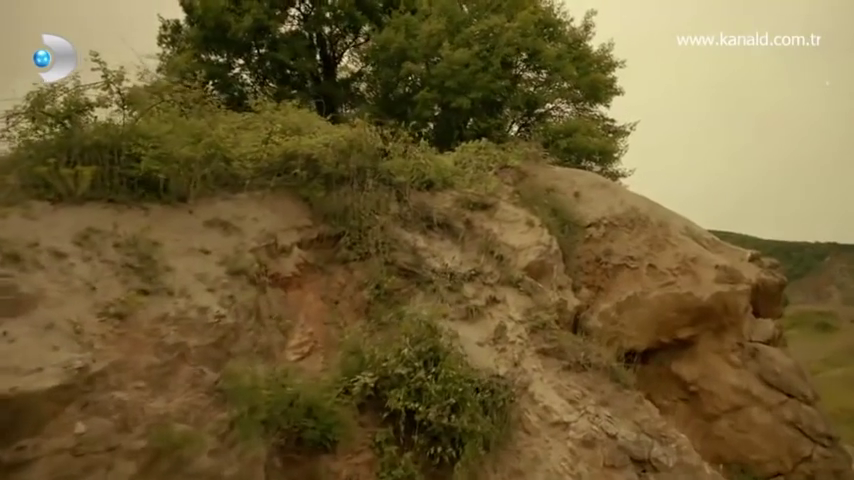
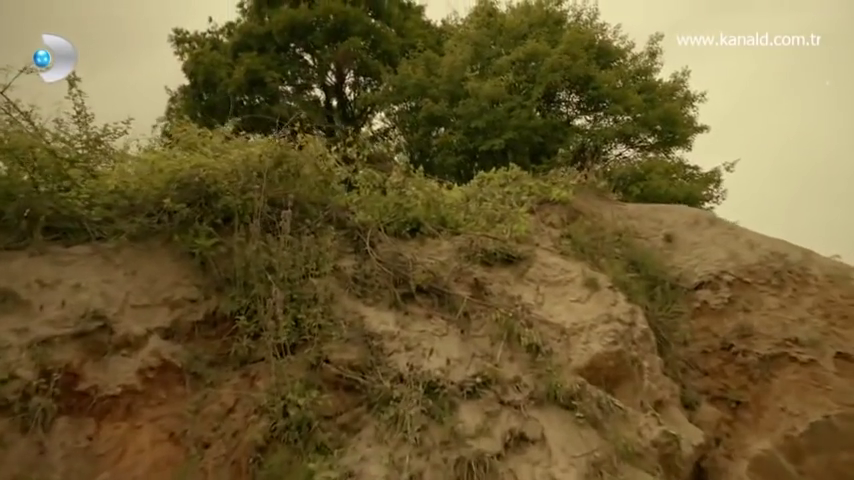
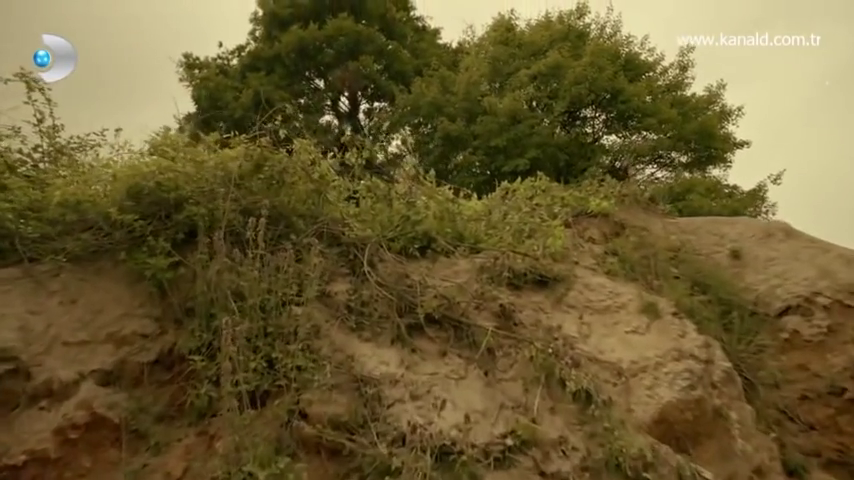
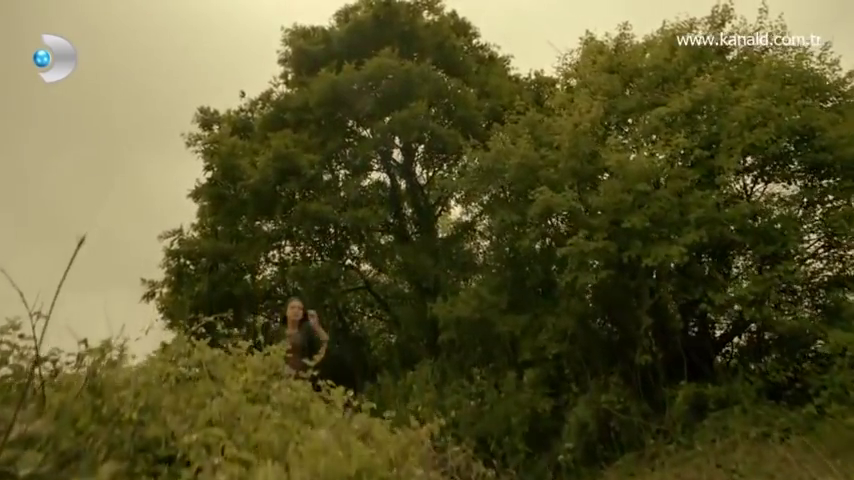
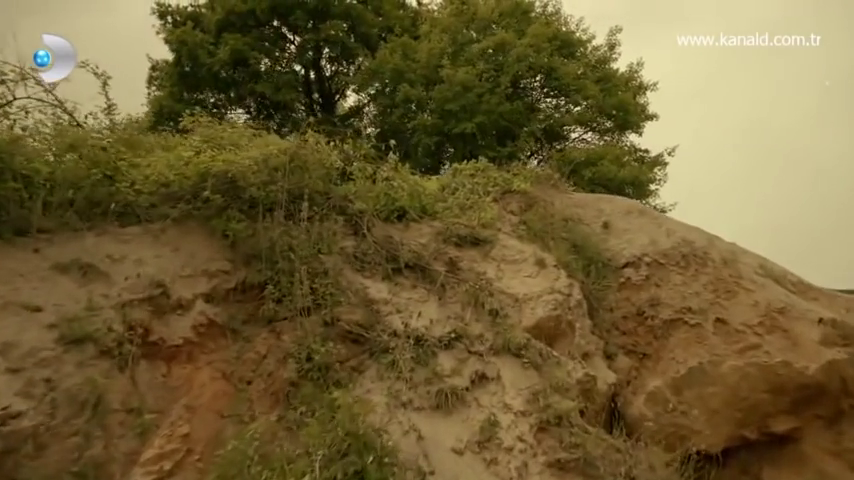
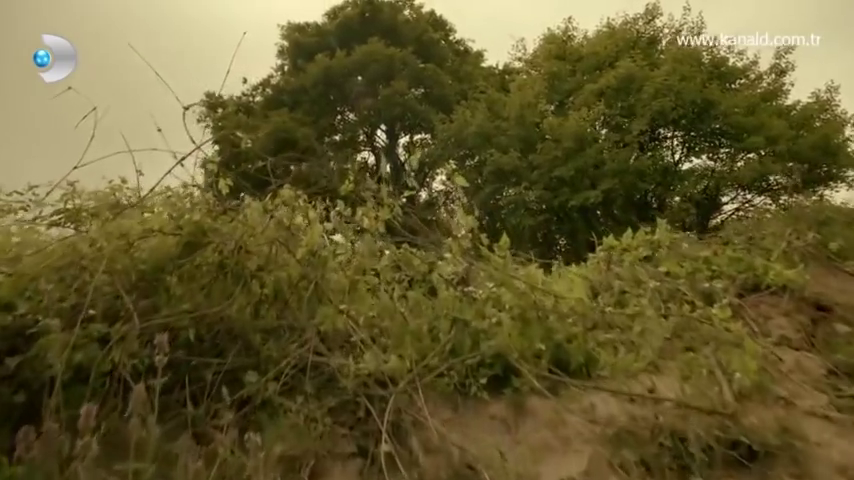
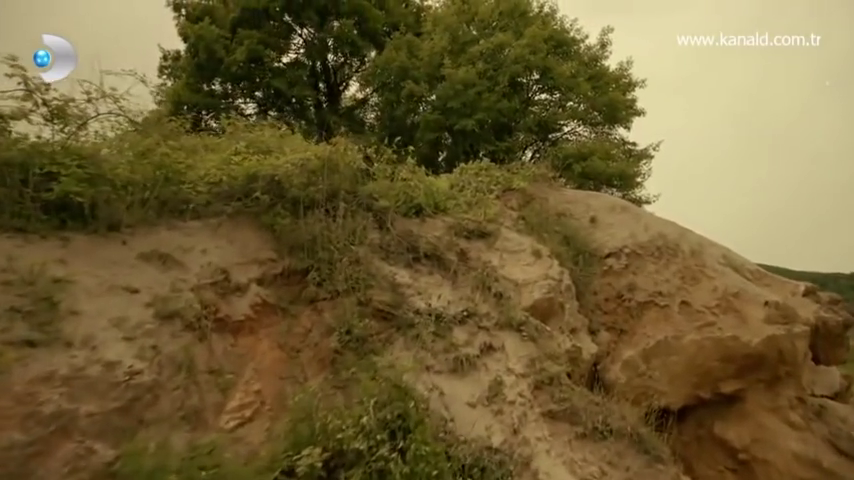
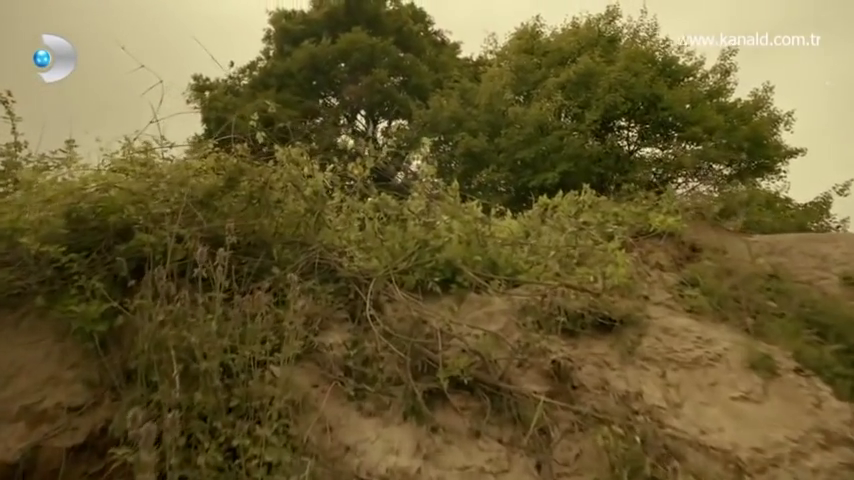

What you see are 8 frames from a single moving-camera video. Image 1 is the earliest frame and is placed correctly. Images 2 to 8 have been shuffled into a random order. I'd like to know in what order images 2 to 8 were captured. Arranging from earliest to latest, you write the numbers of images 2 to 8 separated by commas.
7, 5, 2, 3, 8, 6, 4
